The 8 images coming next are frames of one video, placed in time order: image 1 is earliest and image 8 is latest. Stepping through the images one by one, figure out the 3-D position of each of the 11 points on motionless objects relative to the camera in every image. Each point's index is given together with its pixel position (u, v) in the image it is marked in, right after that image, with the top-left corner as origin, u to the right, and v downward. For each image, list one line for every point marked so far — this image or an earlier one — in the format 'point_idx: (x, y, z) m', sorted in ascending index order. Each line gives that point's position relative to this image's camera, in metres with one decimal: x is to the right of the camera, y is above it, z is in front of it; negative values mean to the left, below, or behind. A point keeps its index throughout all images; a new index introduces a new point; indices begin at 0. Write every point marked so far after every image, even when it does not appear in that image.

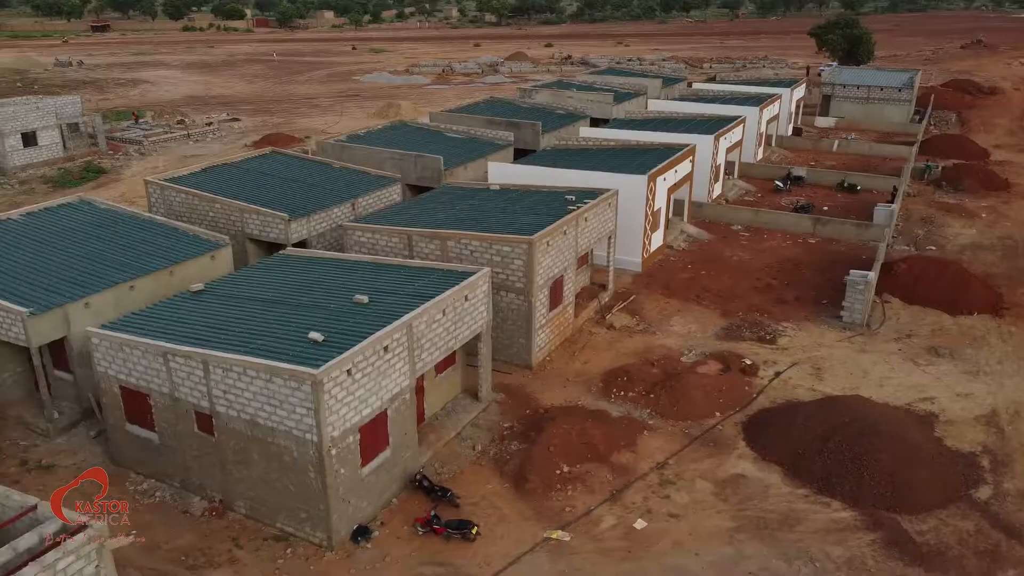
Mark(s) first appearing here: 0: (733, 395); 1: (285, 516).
0: (+5.3, -2.6, +19.4) m
1: (-4.1, -4.1, +14.6) m
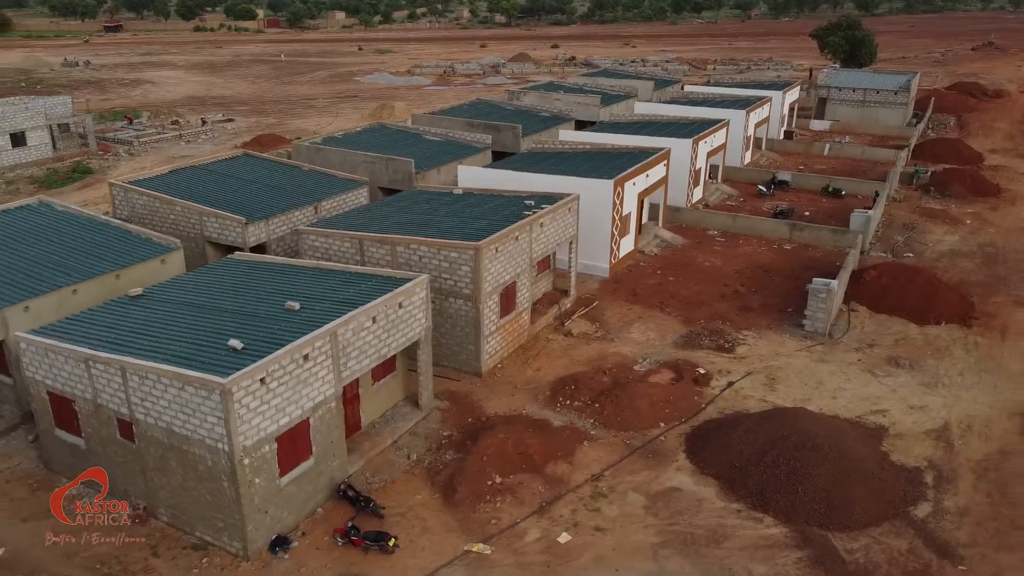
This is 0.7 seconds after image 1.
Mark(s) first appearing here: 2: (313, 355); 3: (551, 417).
0: (+4.0, -2.8, +19.0) m
1: (-5.5, -4.2, +14.5) m
2: (-3.6, -1.2, +14.6) m
3: (+0.9, -3.0, +18.5) m
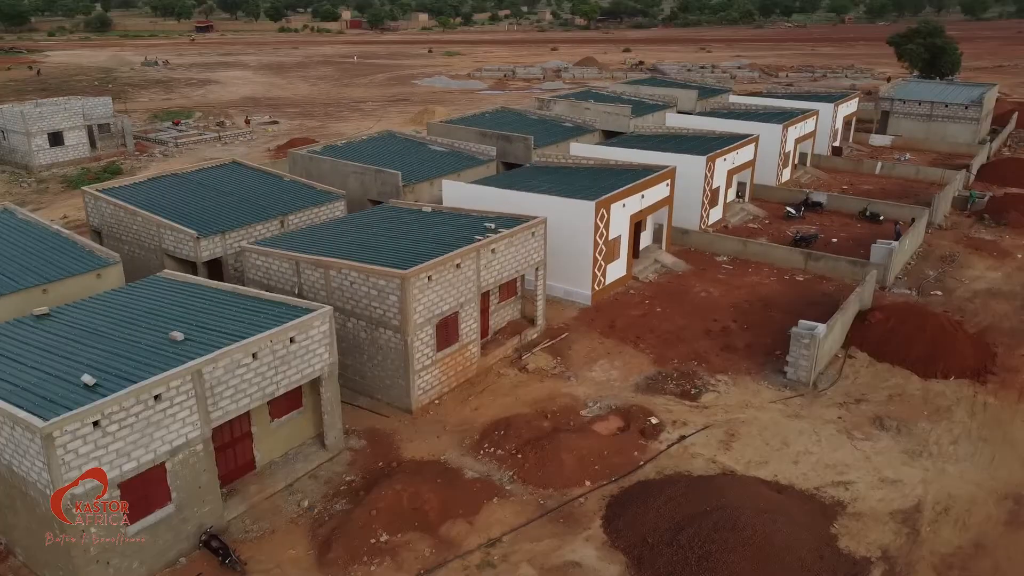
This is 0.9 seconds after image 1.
0: (+2.2, -3.7, +17.1) m
1: (-7.8, -4.7, +13.6) m
2: (-5.7, -1.8, +13.5) m
3: (-0.9, -3.7, +16.9) m
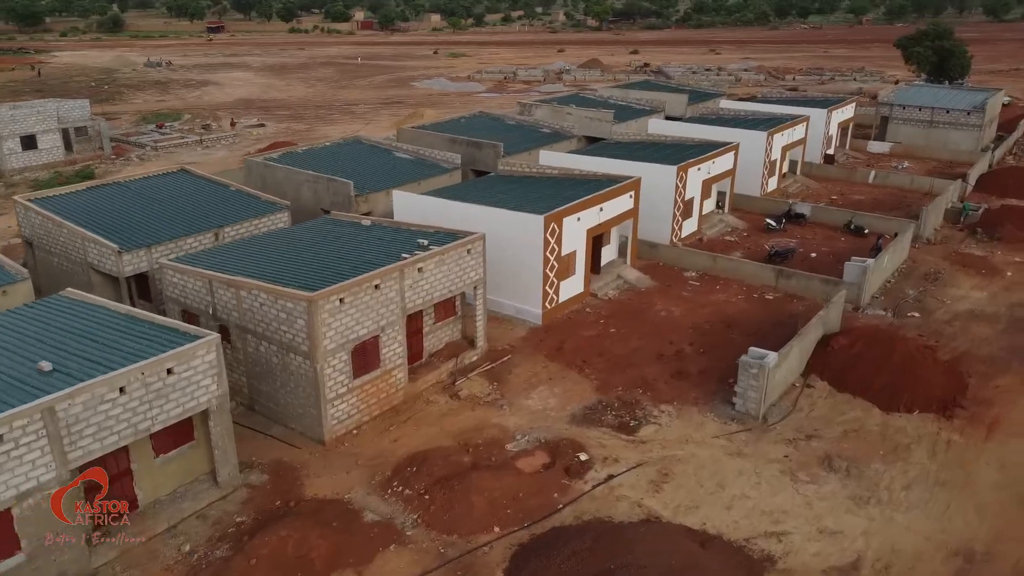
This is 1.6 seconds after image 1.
0: (+0.4, -4.2, +15.7) m
1: (-9.7, -5.2, +12.4) m
2: (-7.6, -2.2, +12.3) m
3: (-2.7, -4.2, +15.6) m
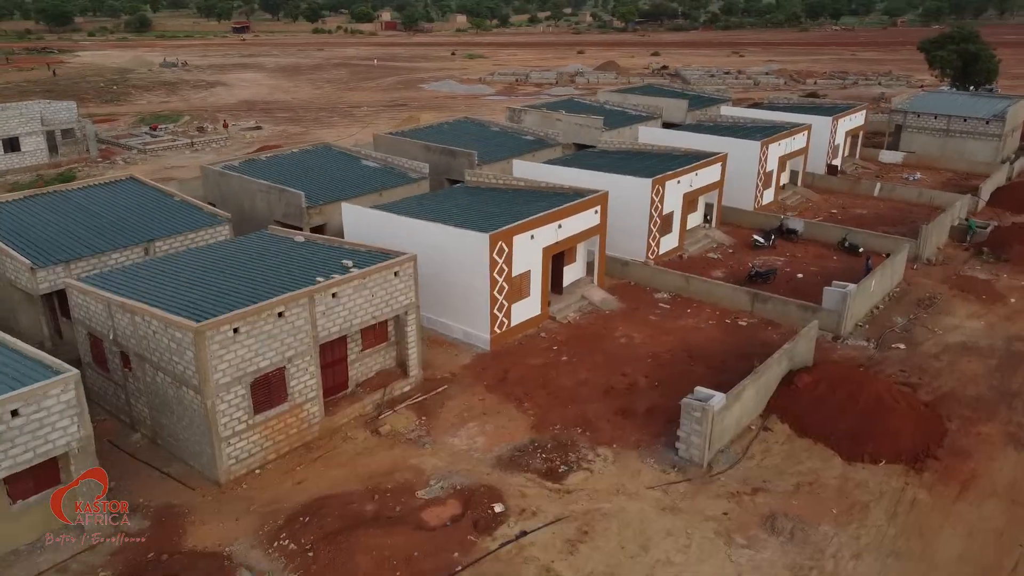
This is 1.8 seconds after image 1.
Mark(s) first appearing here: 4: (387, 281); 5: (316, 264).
0: (-1.5, -4.8, +14.1) m
1: (-11.7, -5.6, +11.2) m
2: (-9.5, -2.7, +10.9) m
3: (-4.6, -4.8, +14.1) m
4: (-2.9, +0.2, +18.6) m
5: (-4.6, +0.5, +19.2) m
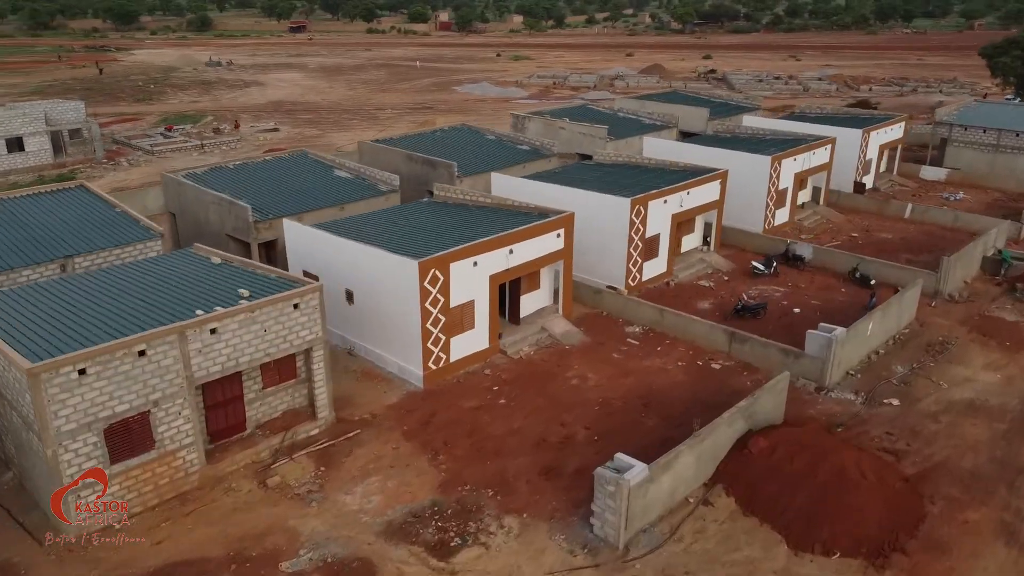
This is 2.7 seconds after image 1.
0: (-3.7, -5.5, +12.0) m
1: (-14.2, -6.0, +9.9) m
2: (-12.0, -3.2, +9.5) m
3: (-6.9, -5.4, +12.2) m
4: (-4.7, -0.5, +16.6) m
5: (-6.4, -0.1, +17.3) m
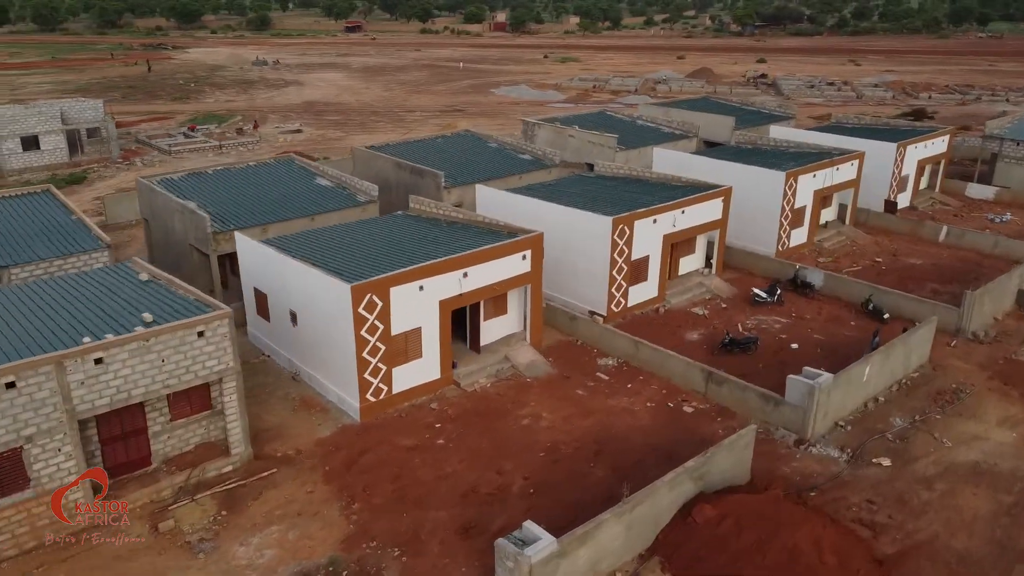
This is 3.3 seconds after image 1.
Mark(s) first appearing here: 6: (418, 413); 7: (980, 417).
0: (-5.7, -6.0, +10.5) m
1: (-16.2, -6.2, +9.2) m
2: (-14.0, -3.5, +8.6) m
3: (-8.8, -5.9, +11.0) m
4: (-6.1, -1.0, +15.2) m
5: (-7.7, -0.5, +16.0) m
6: (-2.1, -2.9, +18.8) m
7: (+10.9, -3.0, +18.8) m
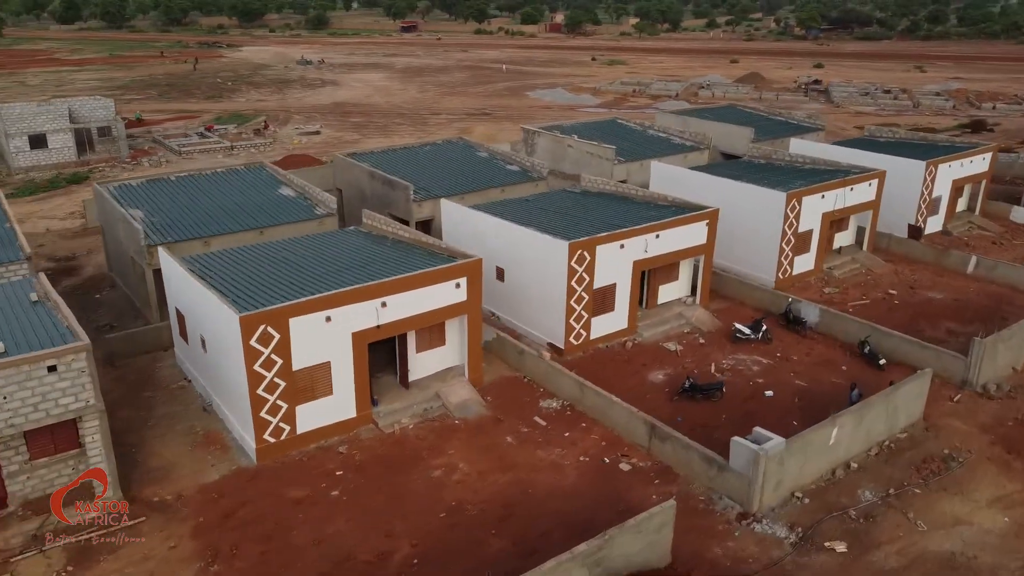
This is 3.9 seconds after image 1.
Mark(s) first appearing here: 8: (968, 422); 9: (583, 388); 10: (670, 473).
0: (-8.2, -6.5, +9.0) m
1: (-18.8, -6.4, +8.5) m
2: (-16.5, -3.7, +7.8) m
3: (-11.2, -6.3, +9.7) m
4: (-8.1, -1.5, +13.7) m
5: (-9.6, -1.0, +14.7) m
6: (-3.9, -3.5, +17.0) m
7: (+9.1, -4.0, +16.0) m
8: (+10.4, -3.1, +18.4) m
9: (+1.6, -2.3, +18.5) m
10: (+3.2, -3.7, +16.3) m
